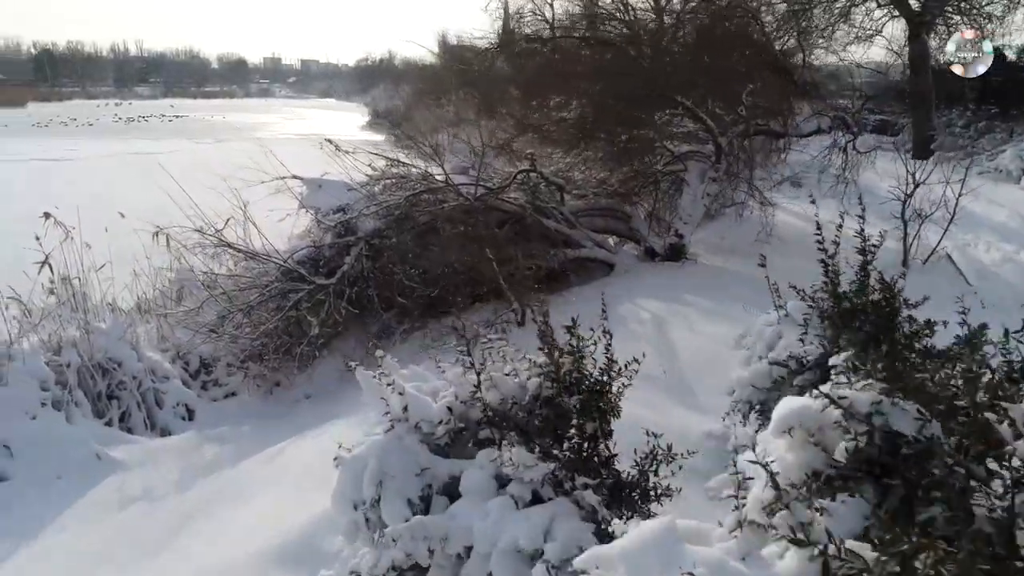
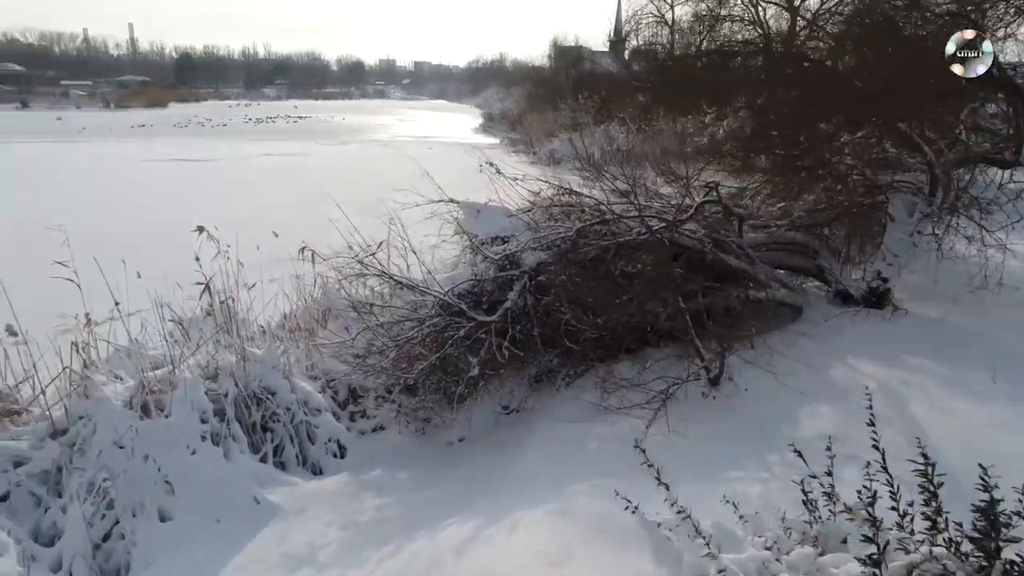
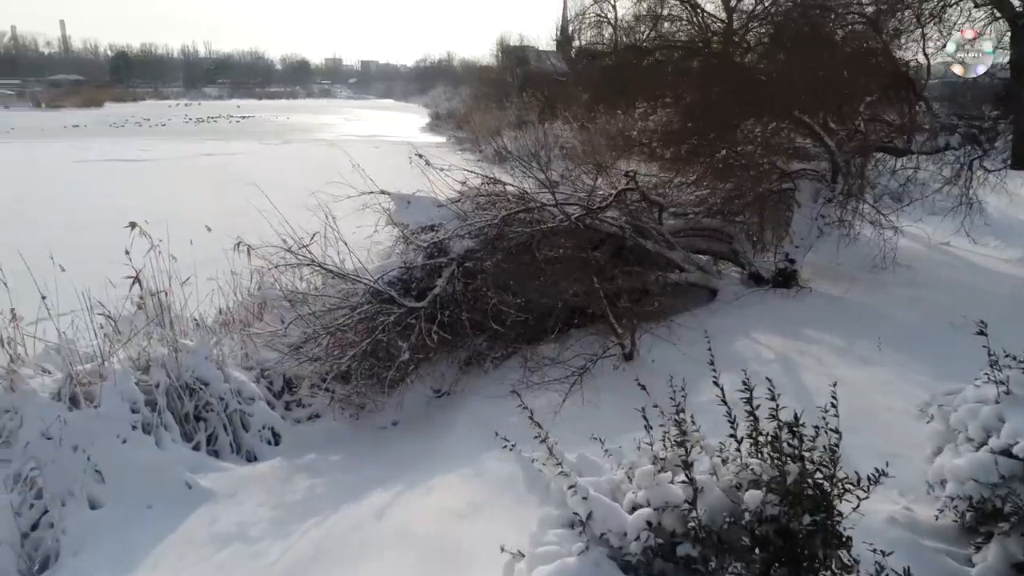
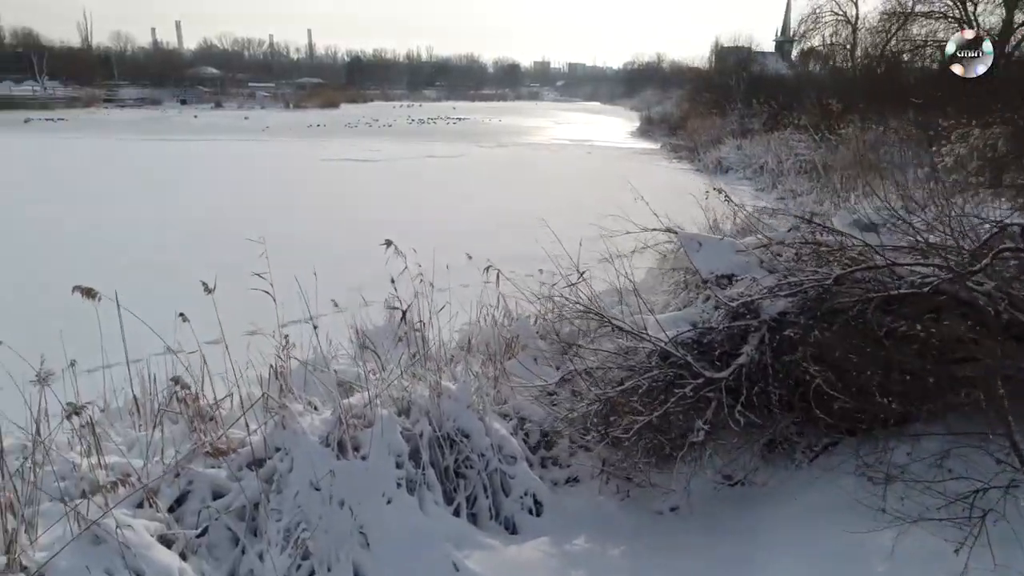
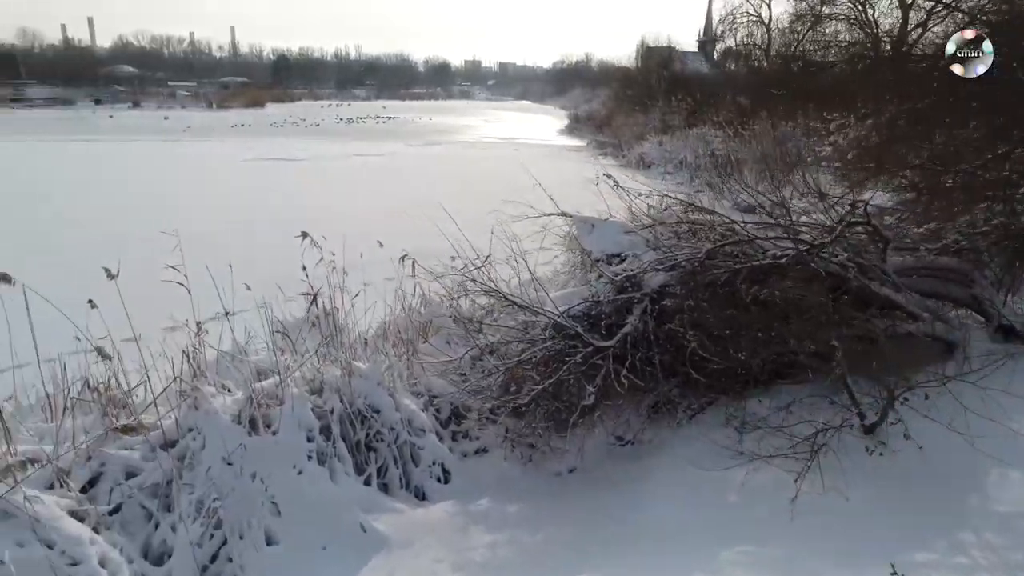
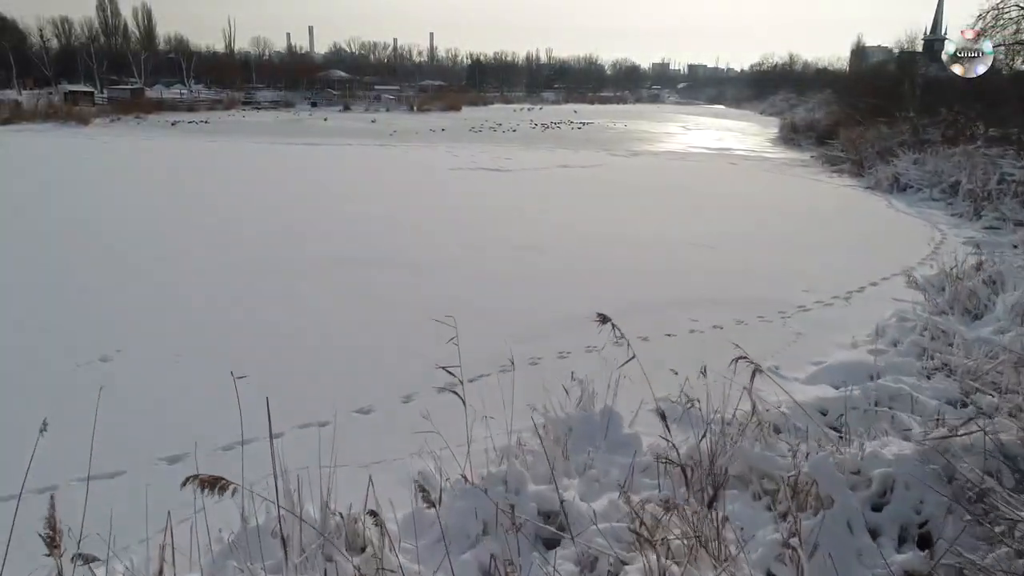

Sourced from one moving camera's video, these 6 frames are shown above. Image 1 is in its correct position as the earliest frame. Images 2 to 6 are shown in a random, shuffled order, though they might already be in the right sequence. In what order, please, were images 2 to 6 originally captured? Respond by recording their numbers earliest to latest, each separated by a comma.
3, 2, 5, 4, 6
